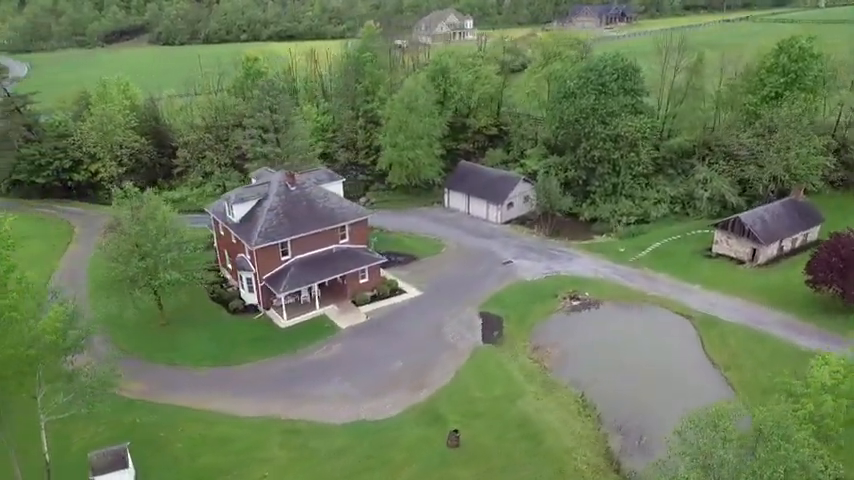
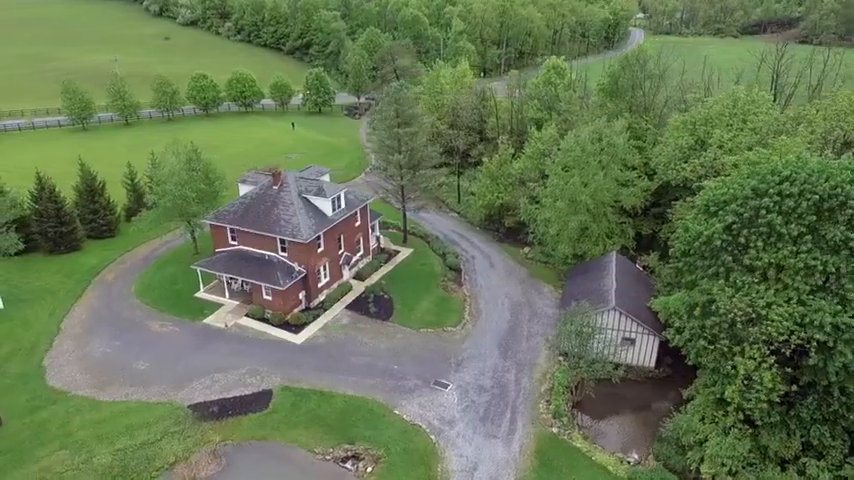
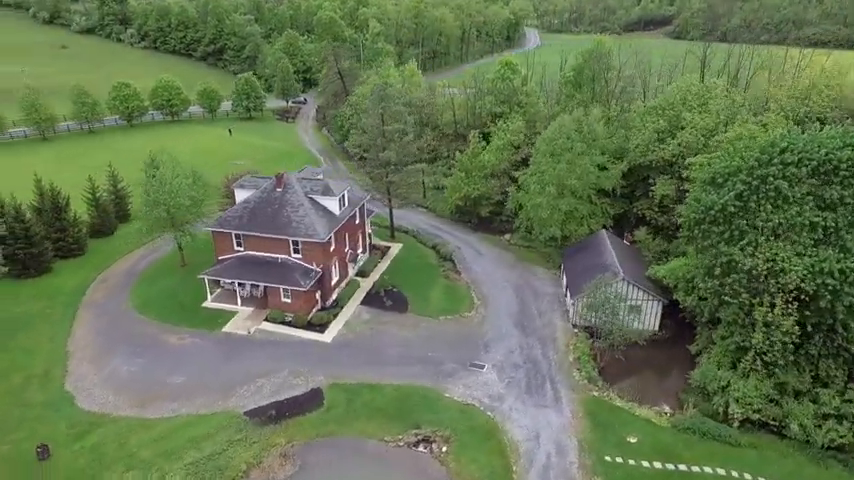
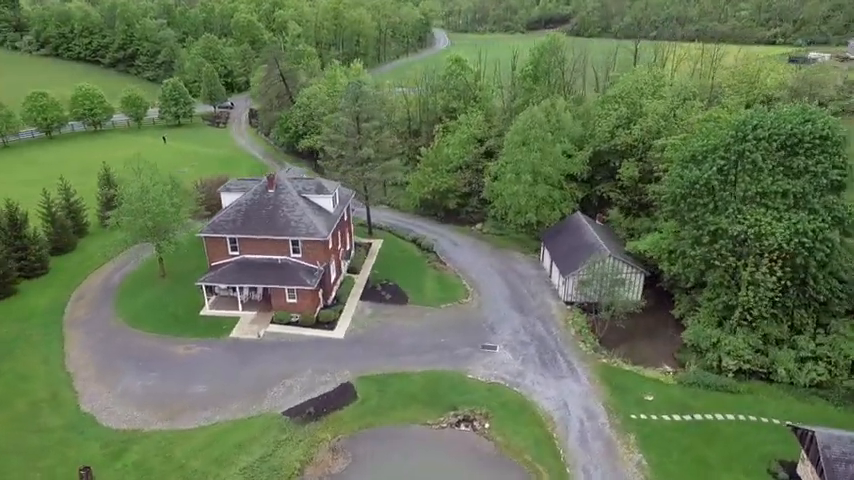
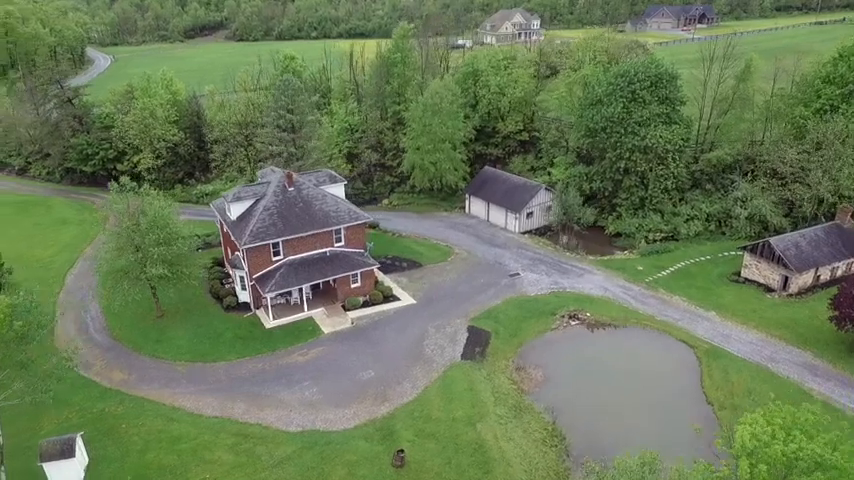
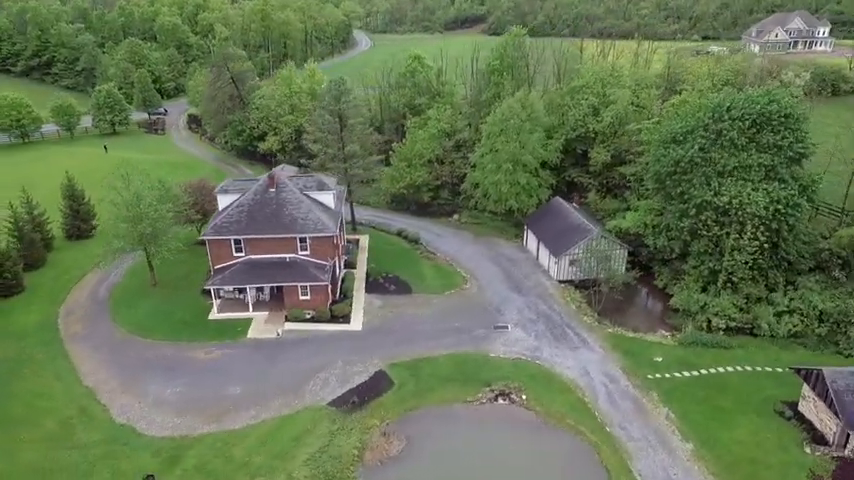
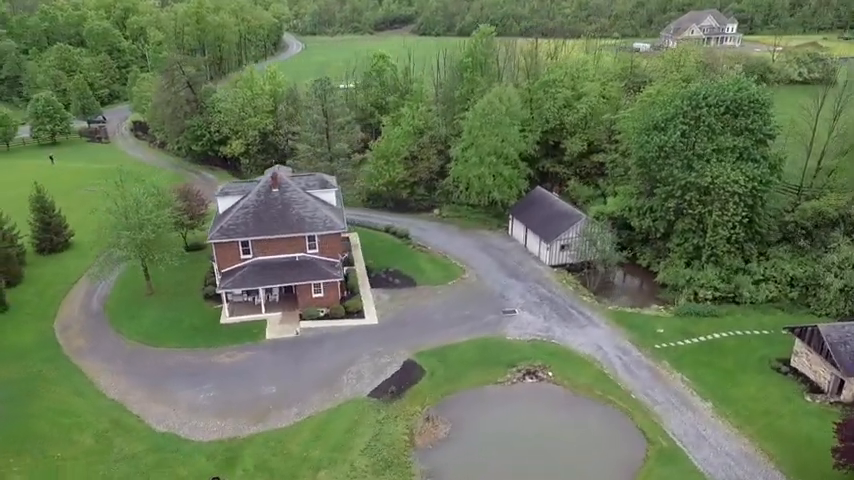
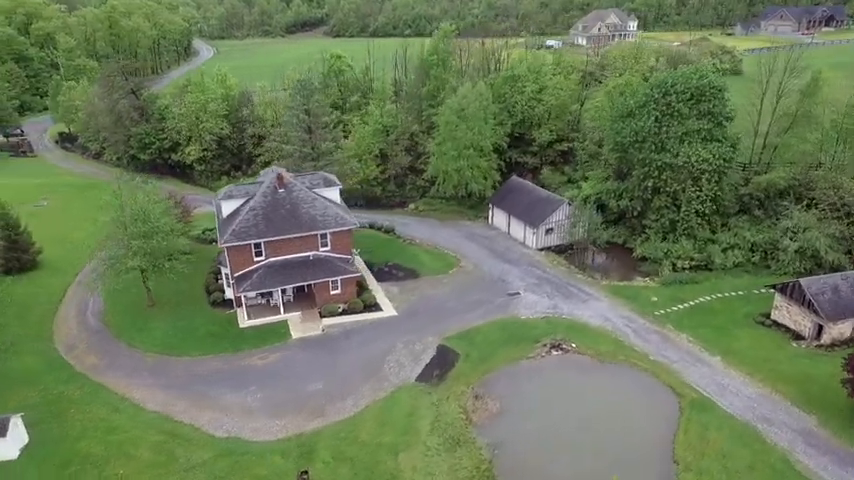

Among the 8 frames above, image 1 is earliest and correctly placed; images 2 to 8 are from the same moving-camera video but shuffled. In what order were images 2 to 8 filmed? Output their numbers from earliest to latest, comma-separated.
5, 8, 7, 6, 4, 3, 2
